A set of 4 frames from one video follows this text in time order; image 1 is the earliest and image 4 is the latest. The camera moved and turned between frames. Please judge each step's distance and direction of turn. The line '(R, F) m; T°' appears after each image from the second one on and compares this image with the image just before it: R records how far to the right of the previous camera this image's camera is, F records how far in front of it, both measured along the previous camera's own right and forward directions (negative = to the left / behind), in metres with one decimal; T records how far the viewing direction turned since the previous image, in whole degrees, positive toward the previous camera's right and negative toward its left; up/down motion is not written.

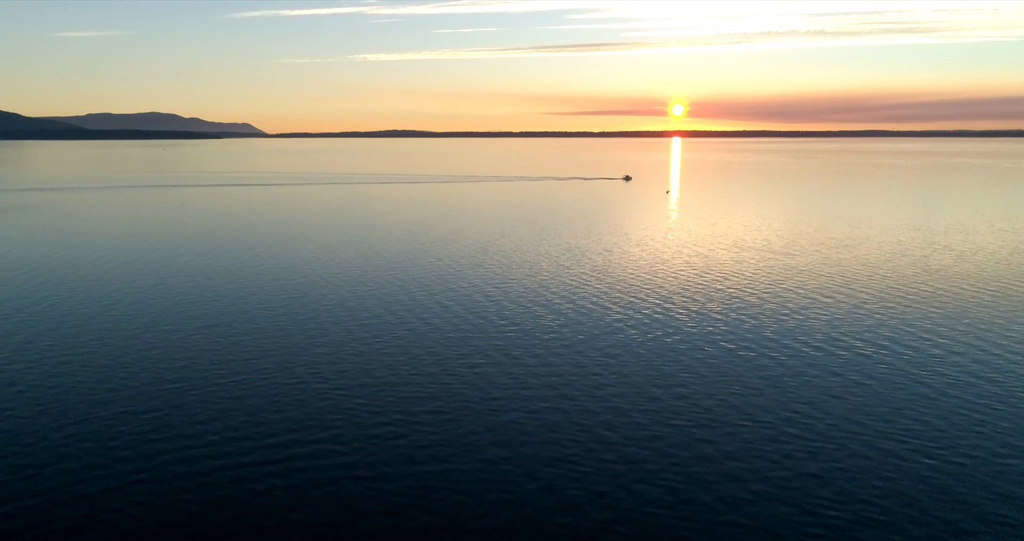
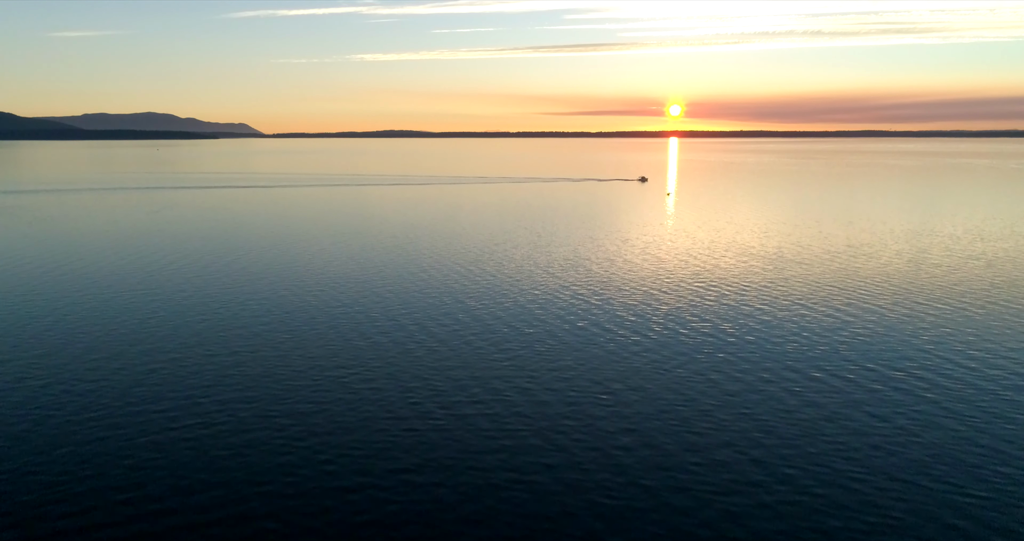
(0.0, +2.4) m; 0°
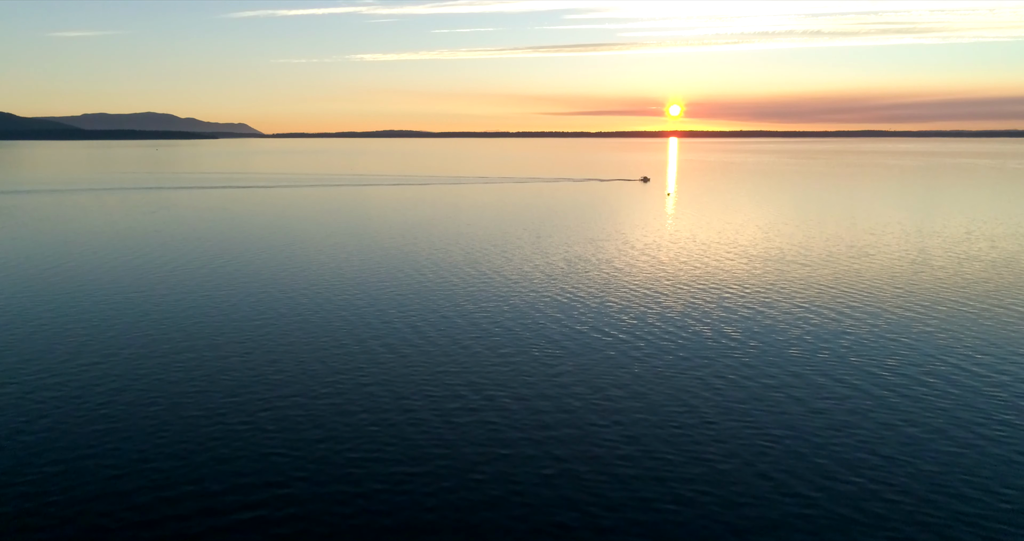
(-0.4, -2.3) m; 0°
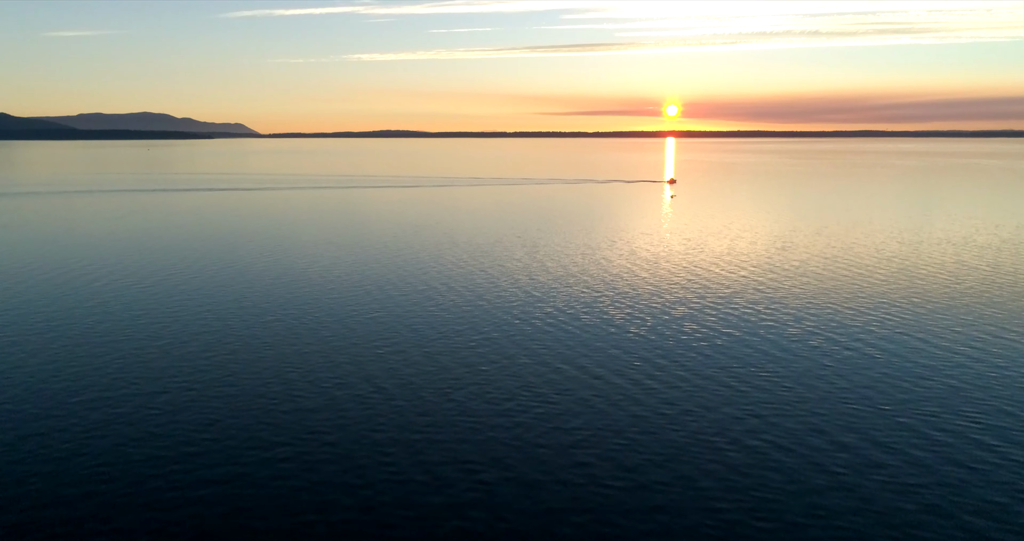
(-0.3, +1.5) m; 0°
